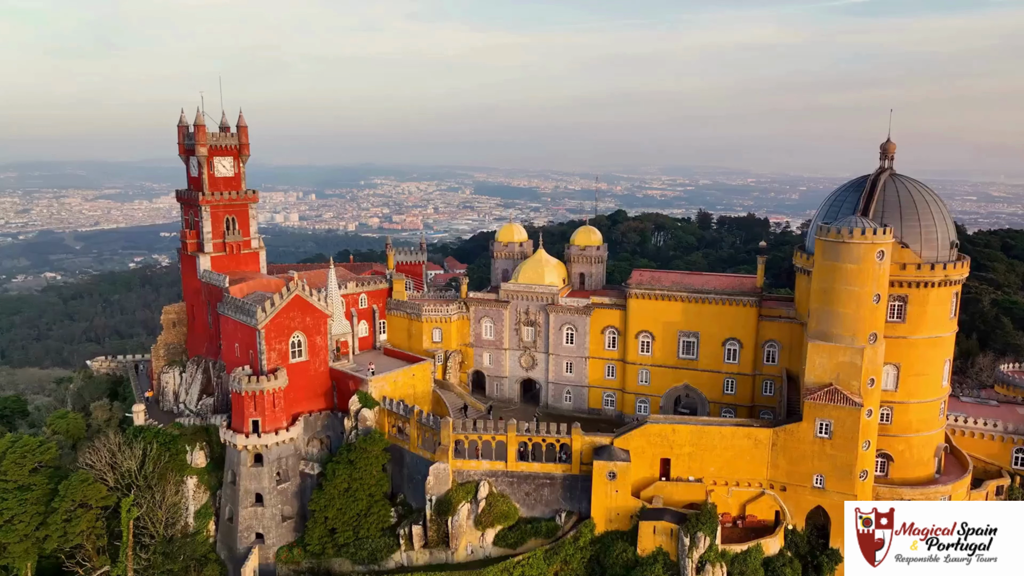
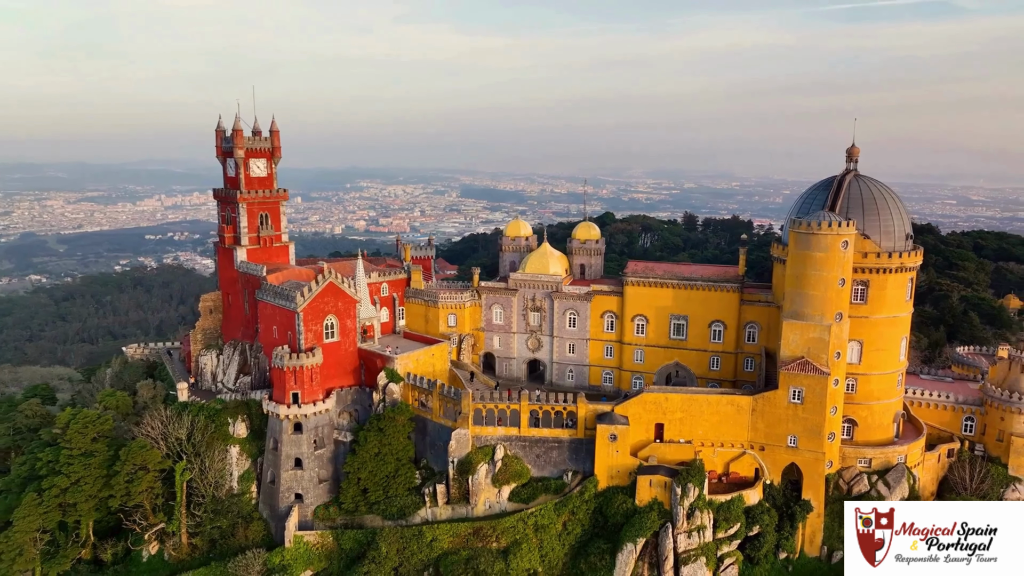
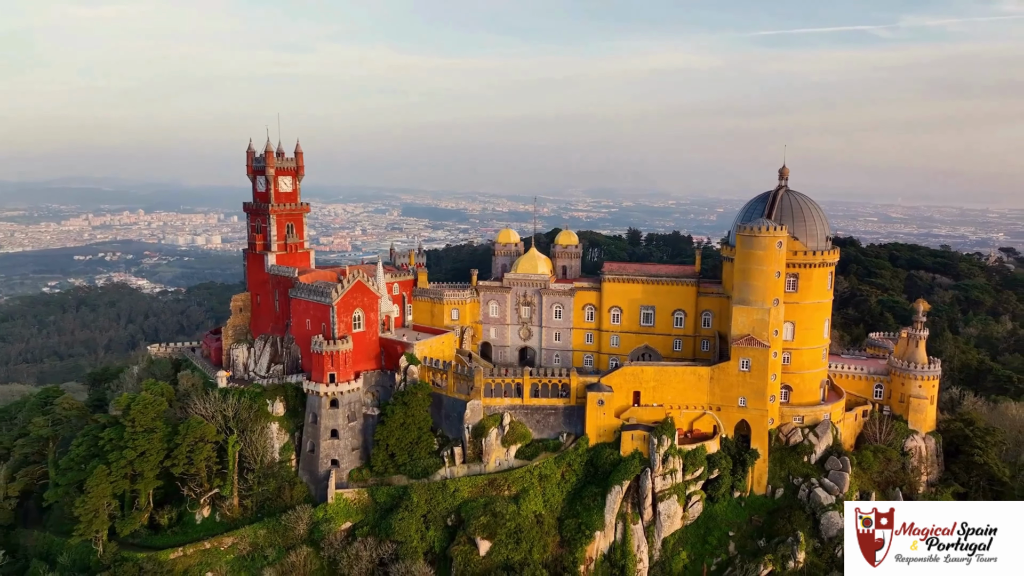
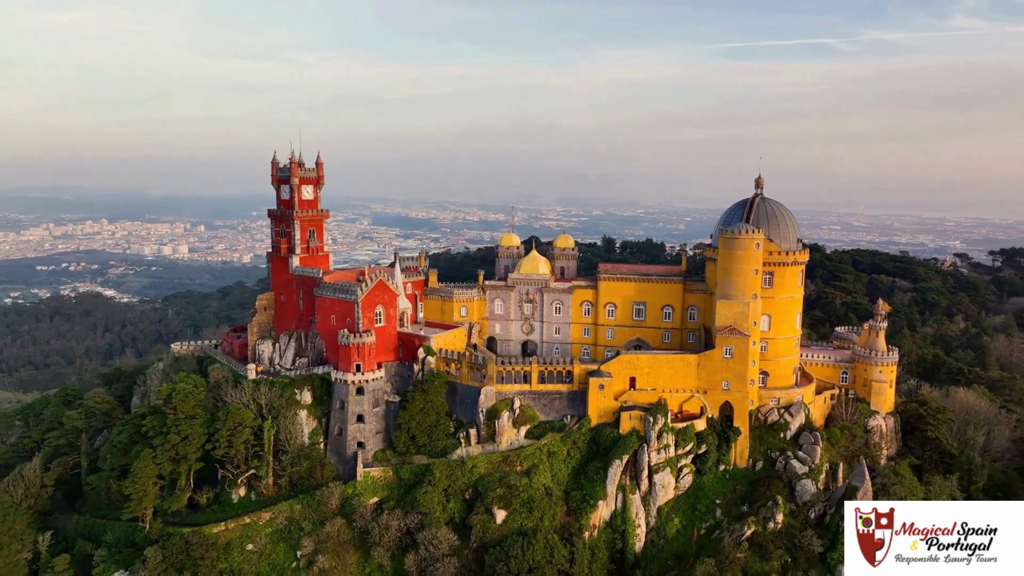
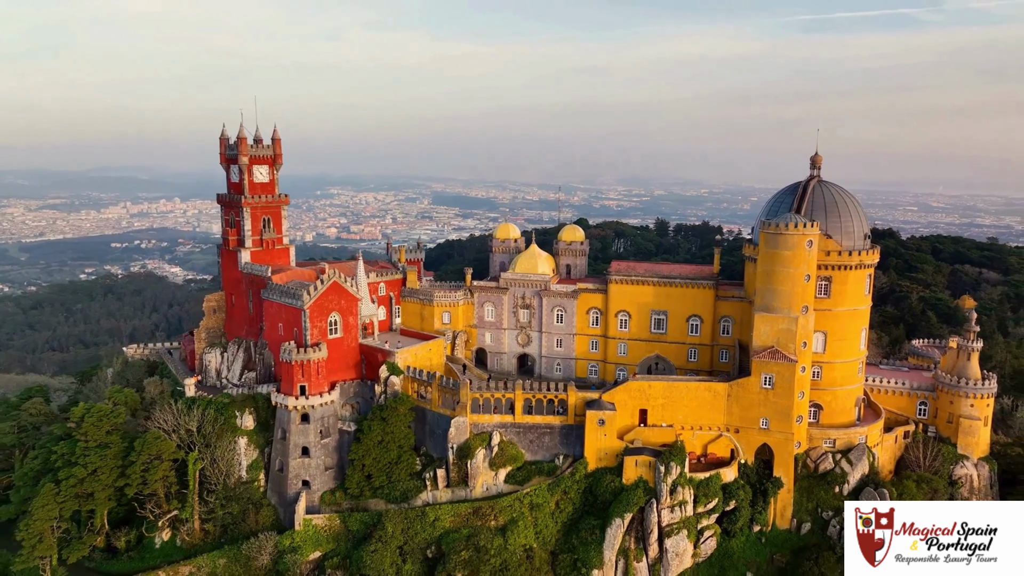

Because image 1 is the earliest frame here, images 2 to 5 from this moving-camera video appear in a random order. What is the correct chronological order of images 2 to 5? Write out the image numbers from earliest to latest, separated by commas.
2, 5, 3, 4
